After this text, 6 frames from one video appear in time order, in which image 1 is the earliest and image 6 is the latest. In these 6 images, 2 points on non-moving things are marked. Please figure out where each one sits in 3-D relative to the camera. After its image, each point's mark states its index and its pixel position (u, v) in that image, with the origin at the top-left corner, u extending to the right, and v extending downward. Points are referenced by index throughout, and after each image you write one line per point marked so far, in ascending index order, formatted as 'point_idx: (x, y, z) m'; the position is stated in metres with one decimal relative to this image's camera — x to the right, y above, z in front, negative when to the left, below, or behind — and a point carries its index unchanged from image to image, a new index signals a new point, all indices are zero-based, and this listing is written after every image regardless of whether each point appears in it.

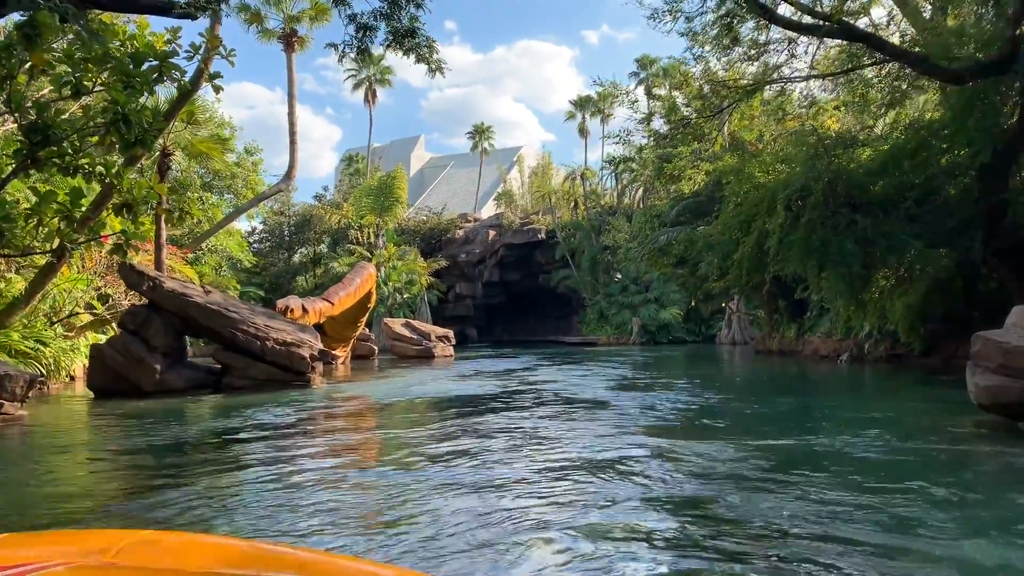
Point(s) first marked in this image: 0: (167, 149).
0: (-4.9, +2.0, +12.4) m
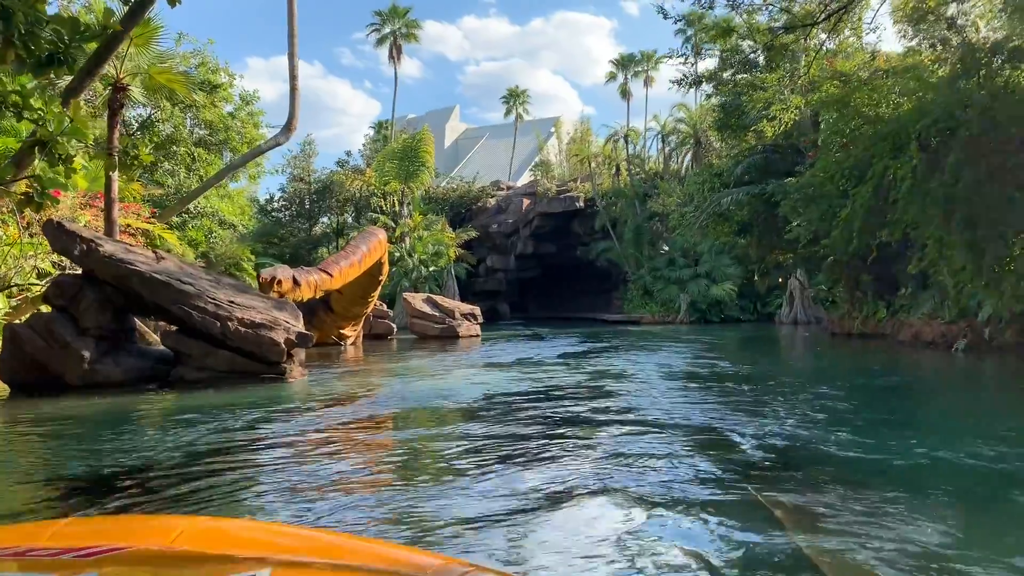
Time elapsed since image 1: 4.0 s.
0: (-4.5, +2.4, +10.0) m
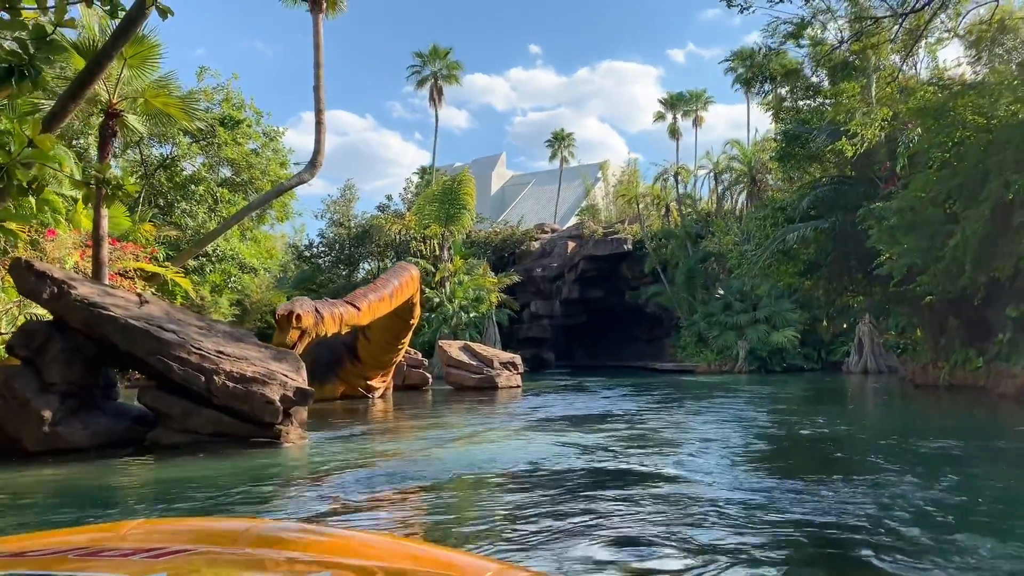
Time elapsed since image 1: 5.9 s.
0: (-4.1, +1.9, +9.0) m
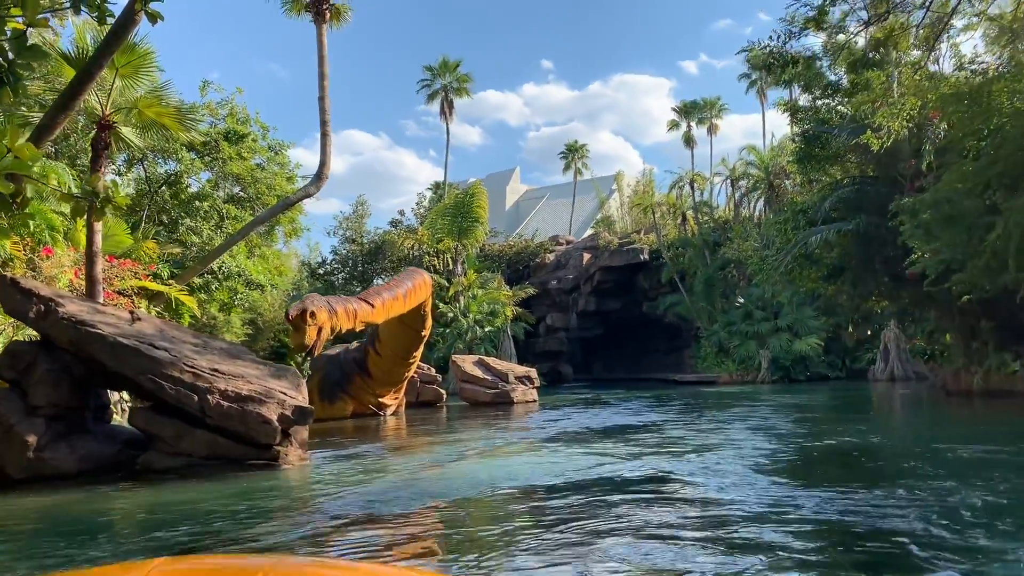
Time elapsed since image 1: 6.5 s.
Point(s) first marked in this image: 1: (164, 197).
0: (-4.1, +1.7, +8.7) m
1: (-5.7, +1.5, +14.3) m
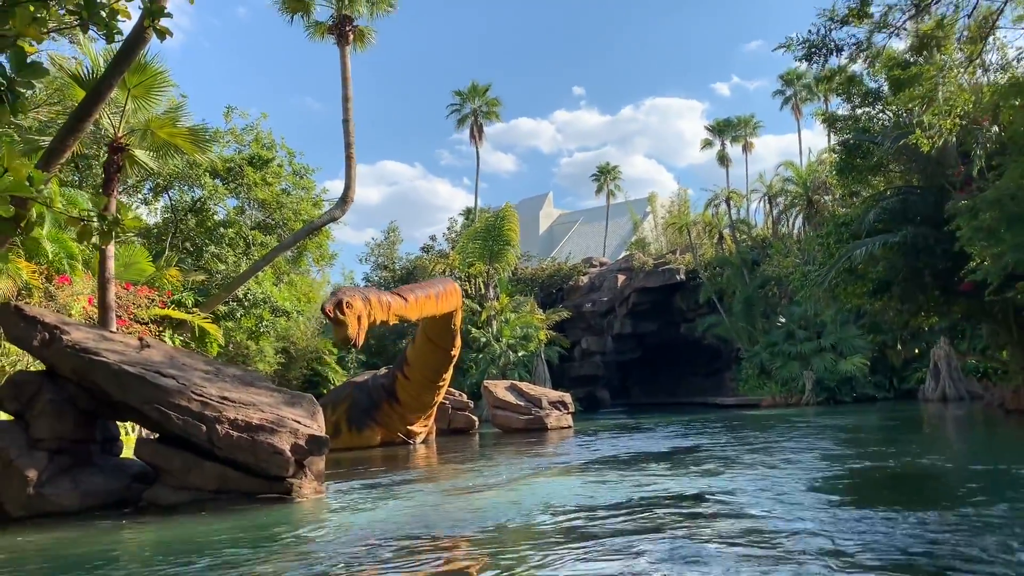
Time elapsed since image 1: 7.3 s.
0: (-3.8, +1.4, +8.5) m
1: (-5.2, +1.0, +14.1) m
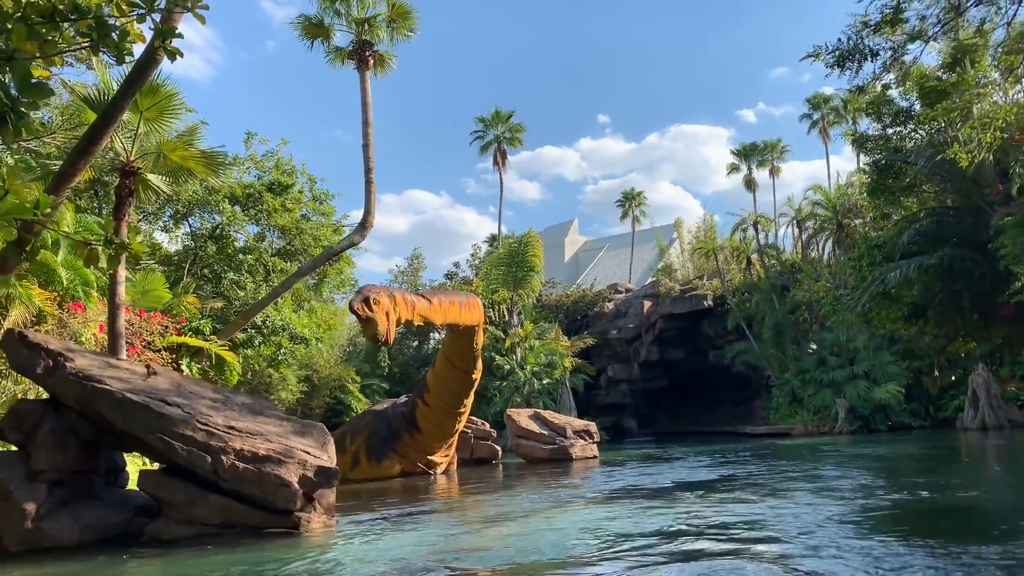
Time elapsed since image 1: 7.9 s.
0: (-3.7, +1.2, +8.3) m
1: (-4.9, +0.6, +14.0) m
